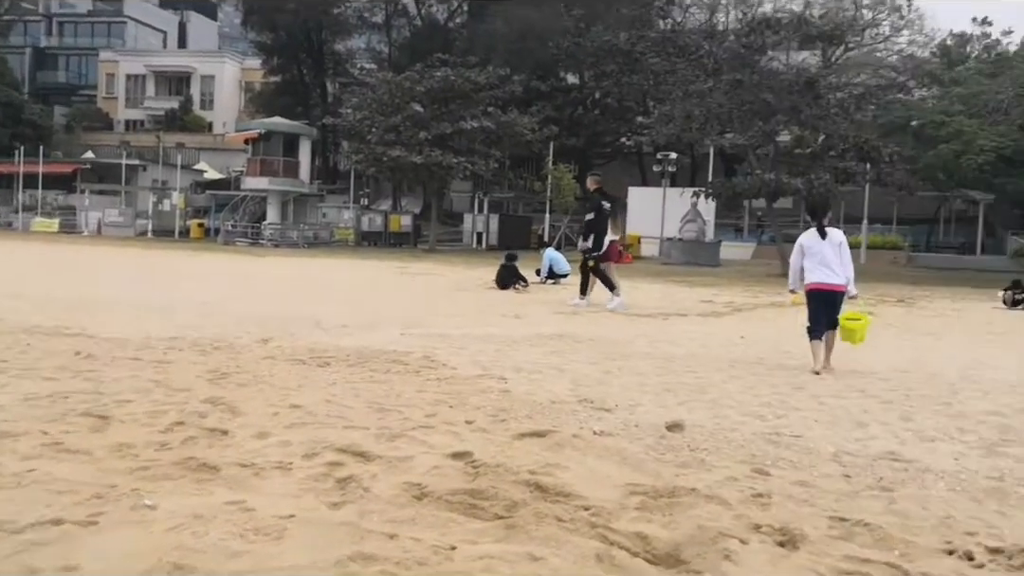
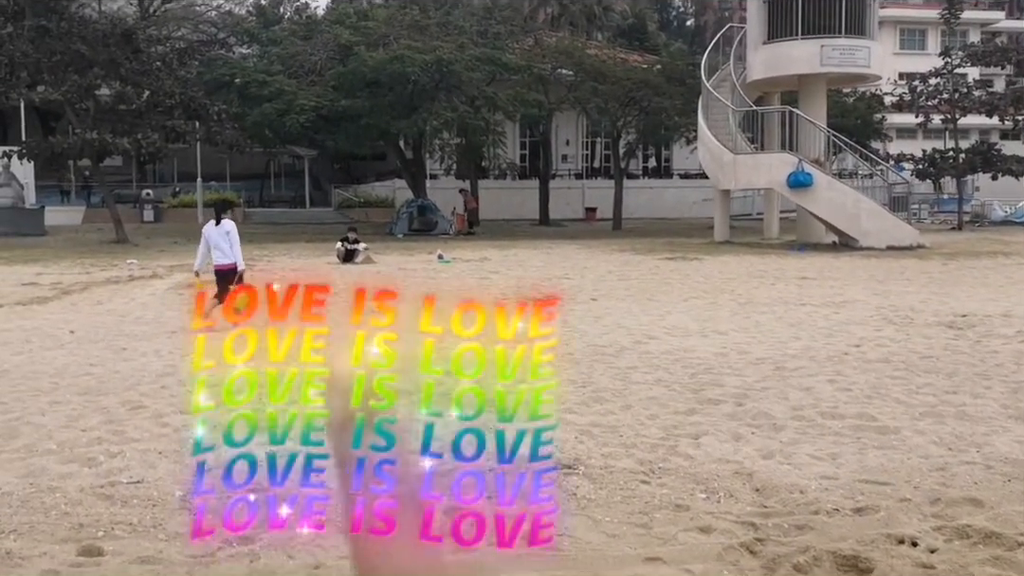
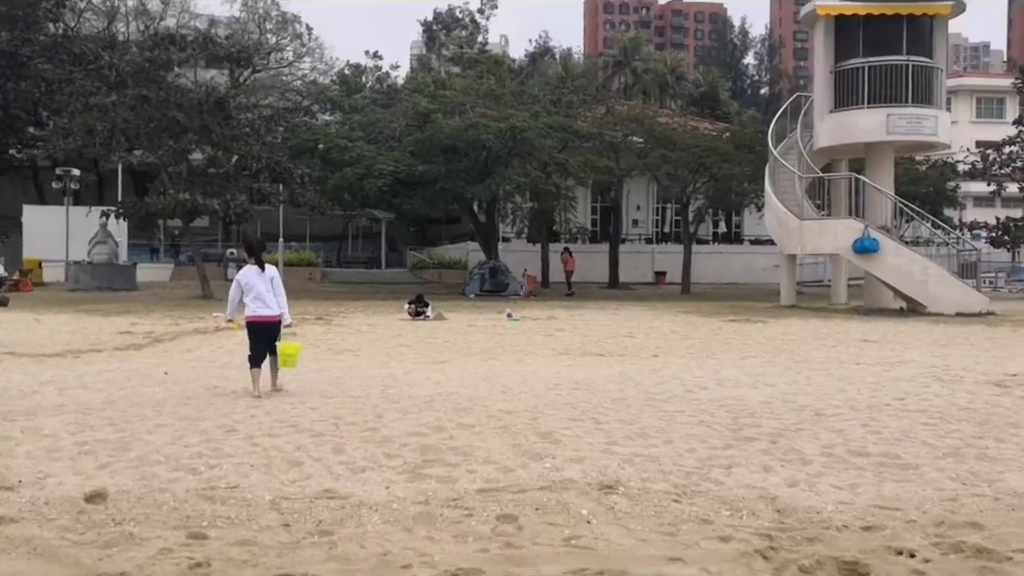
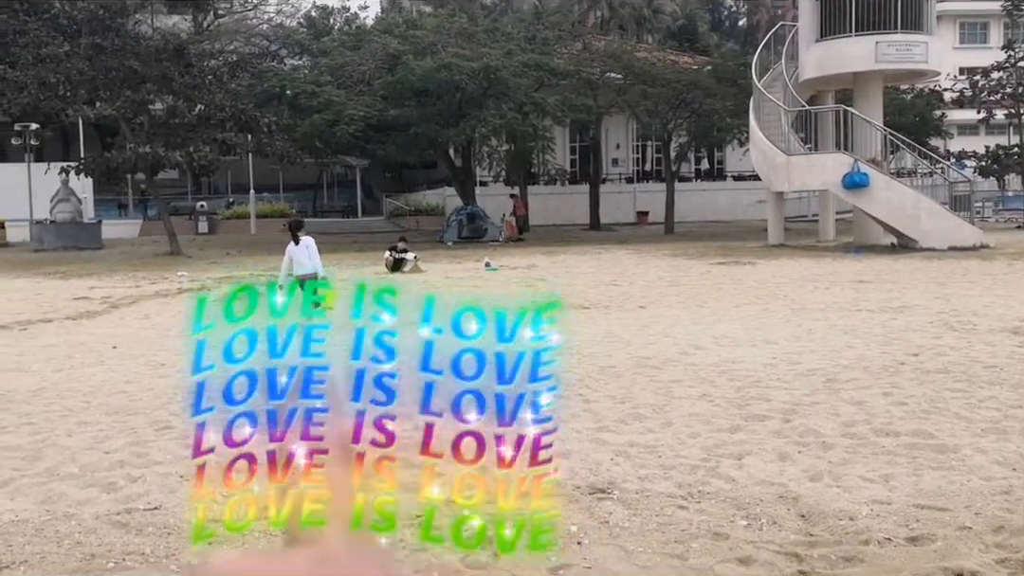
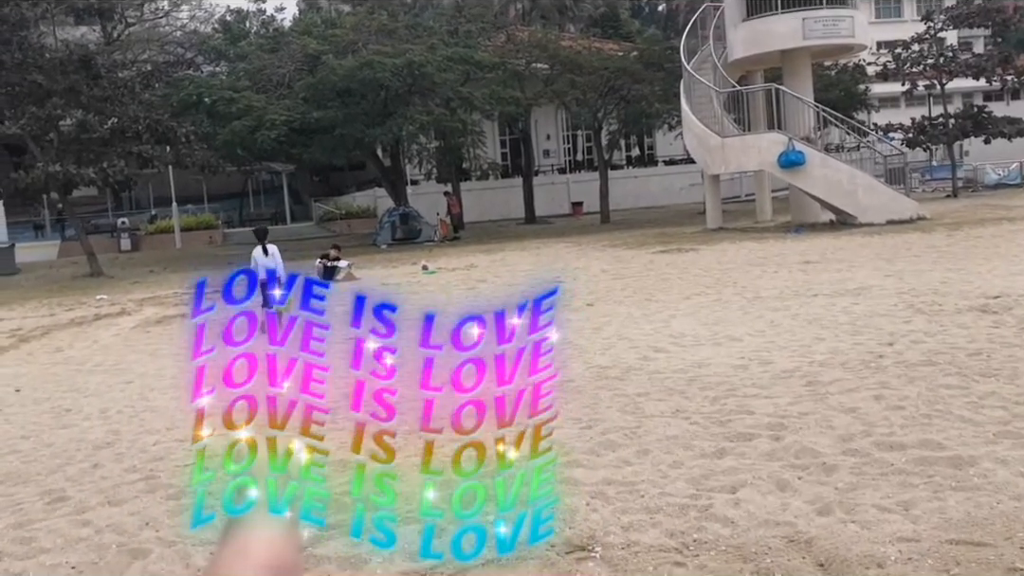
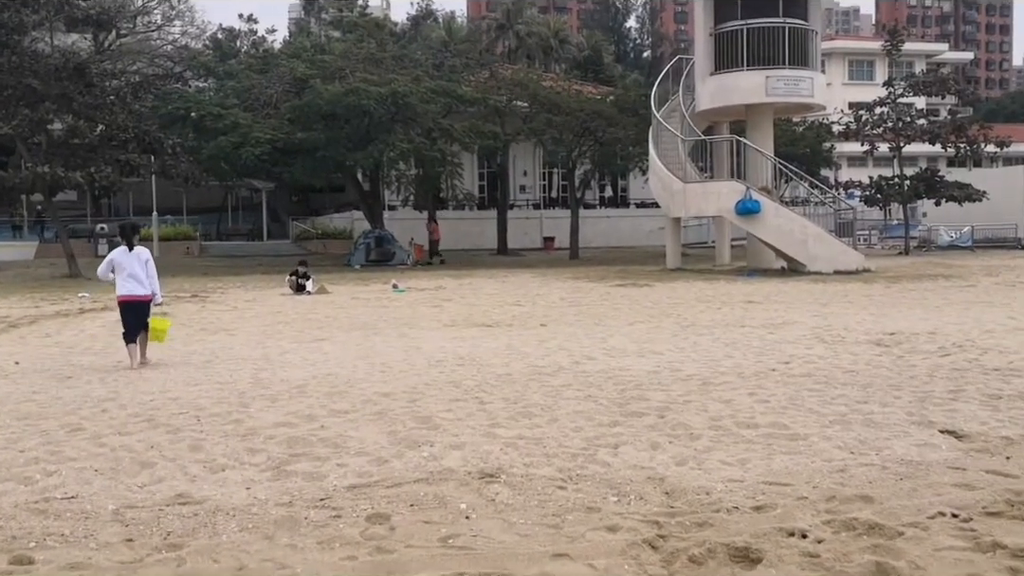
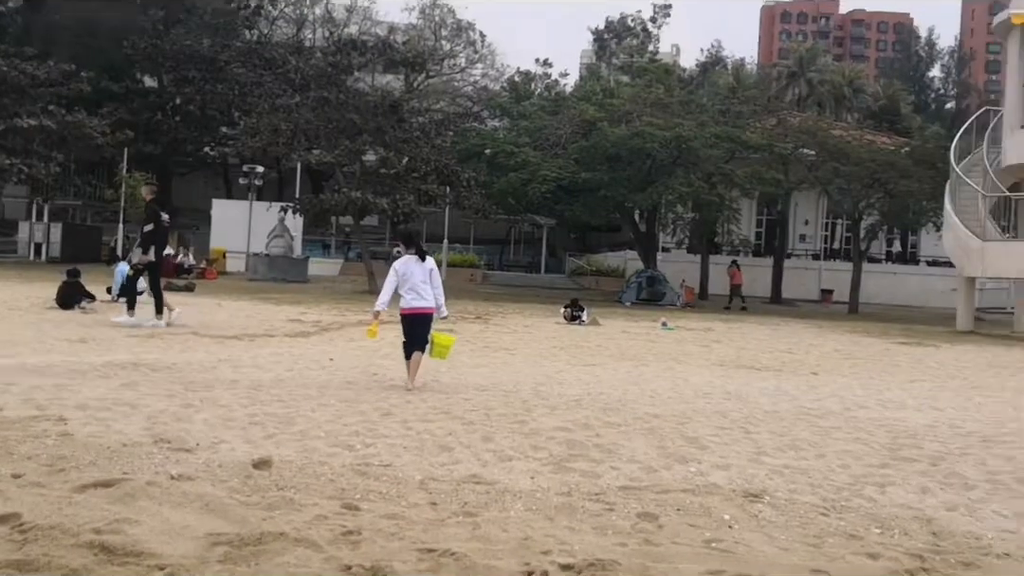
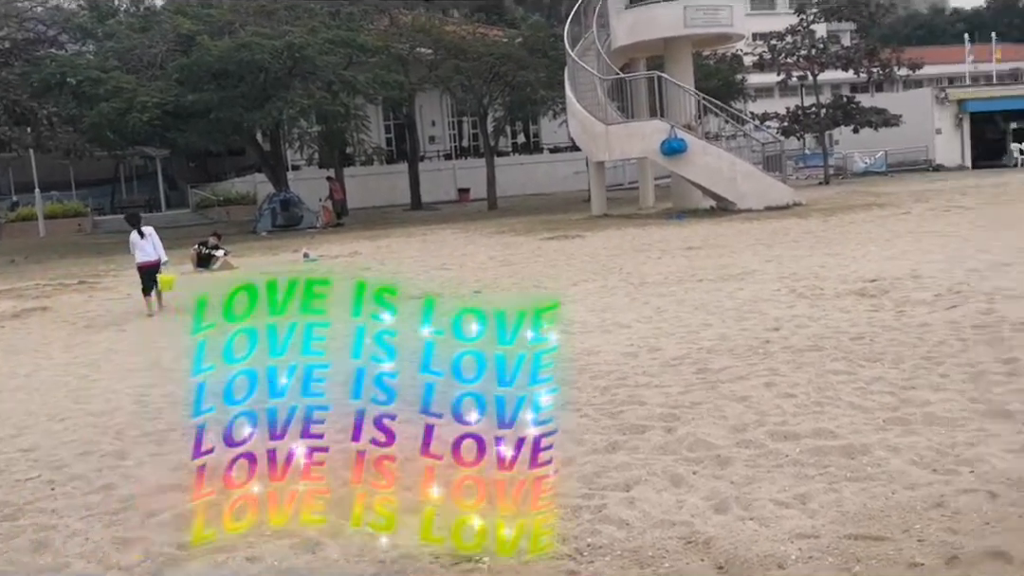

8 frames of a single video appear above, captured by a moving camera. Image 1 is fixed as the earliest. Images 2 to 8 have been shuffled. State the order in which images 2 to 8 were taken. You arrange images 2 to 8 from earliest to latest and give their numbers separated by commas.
7, 3, 6, 2, 4, 5, 8
